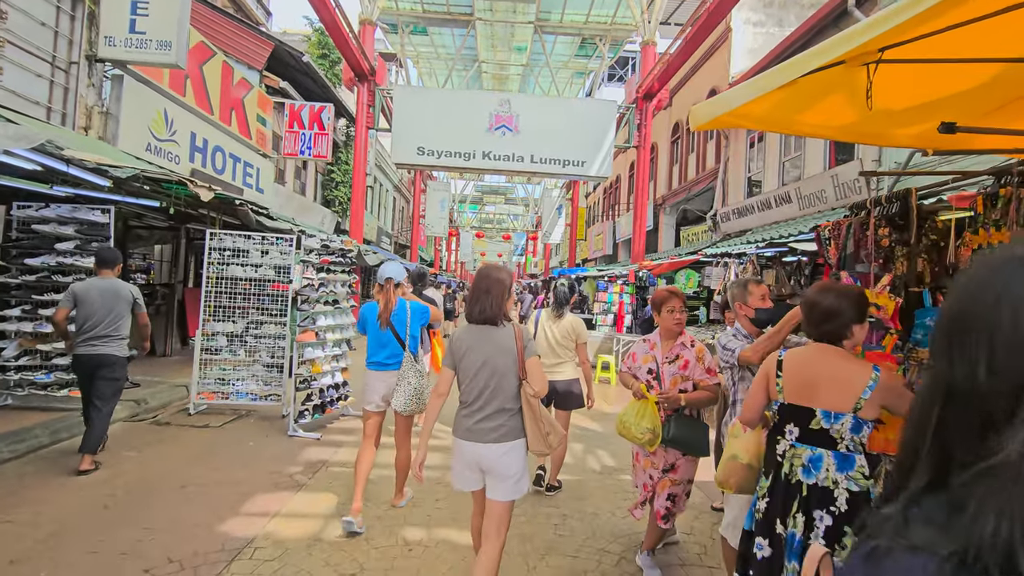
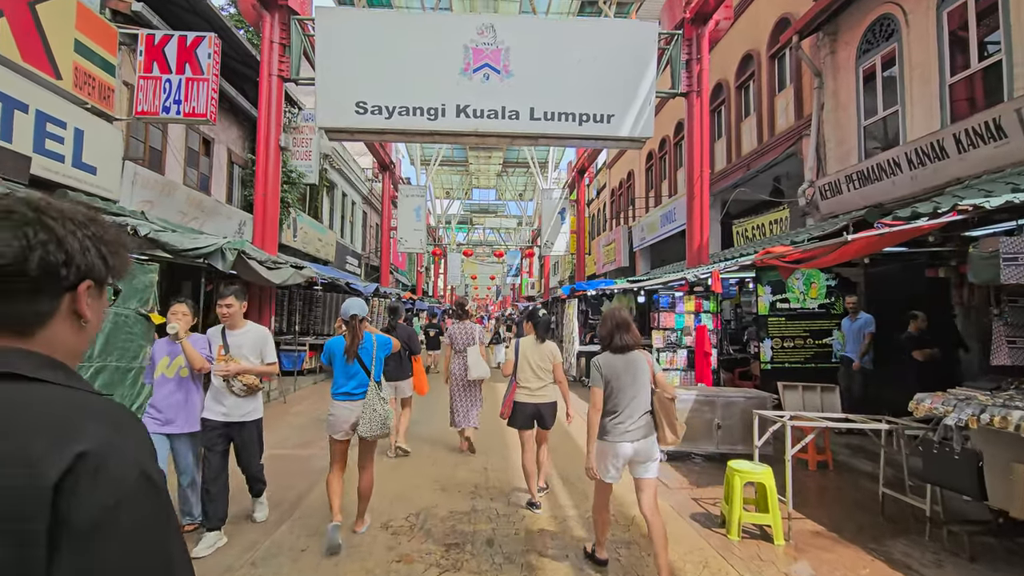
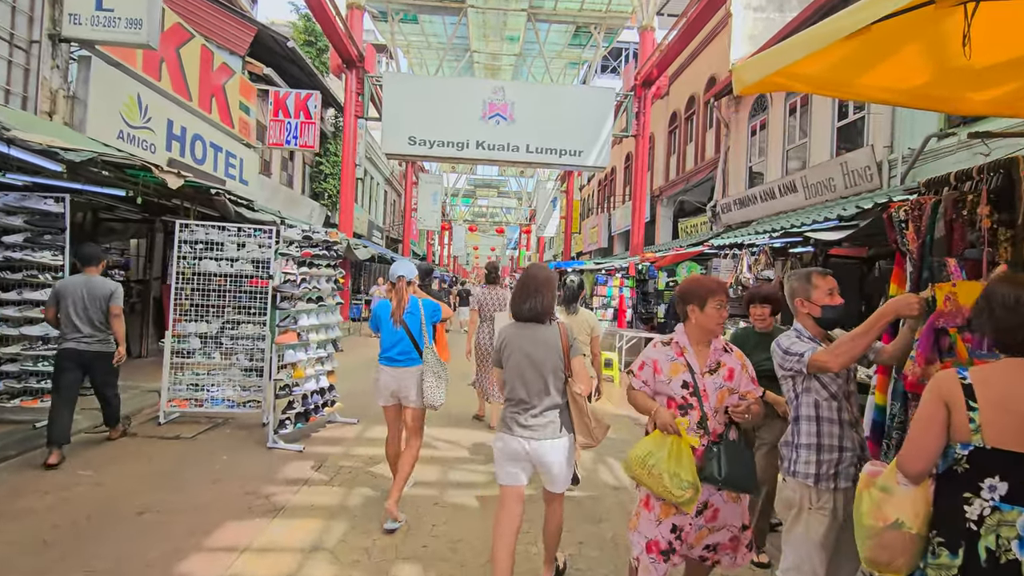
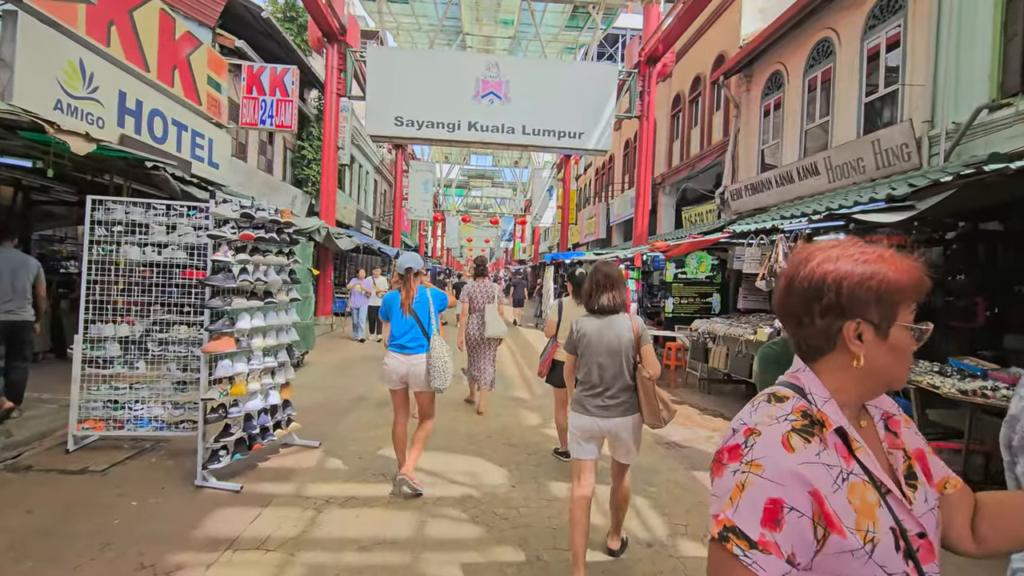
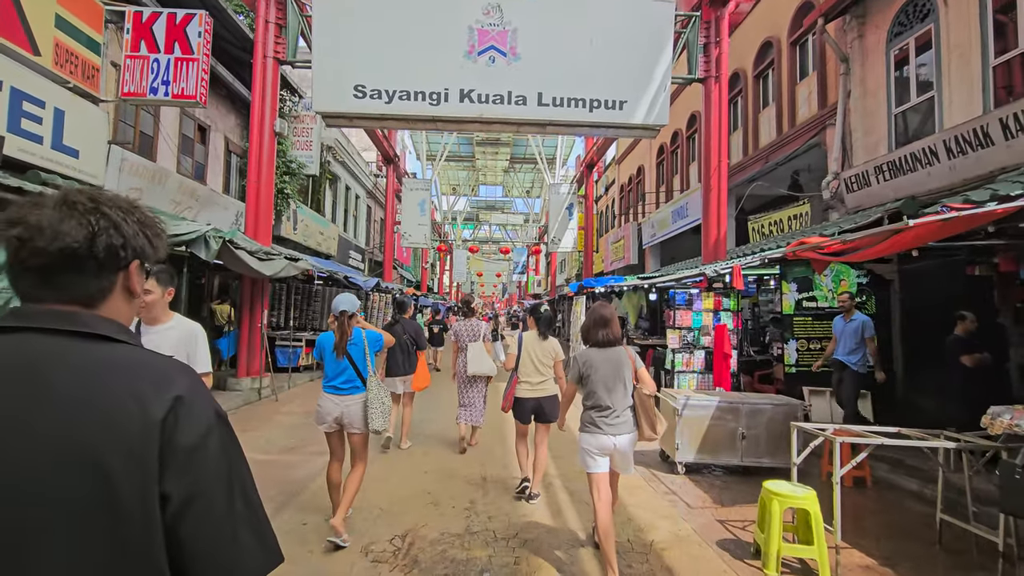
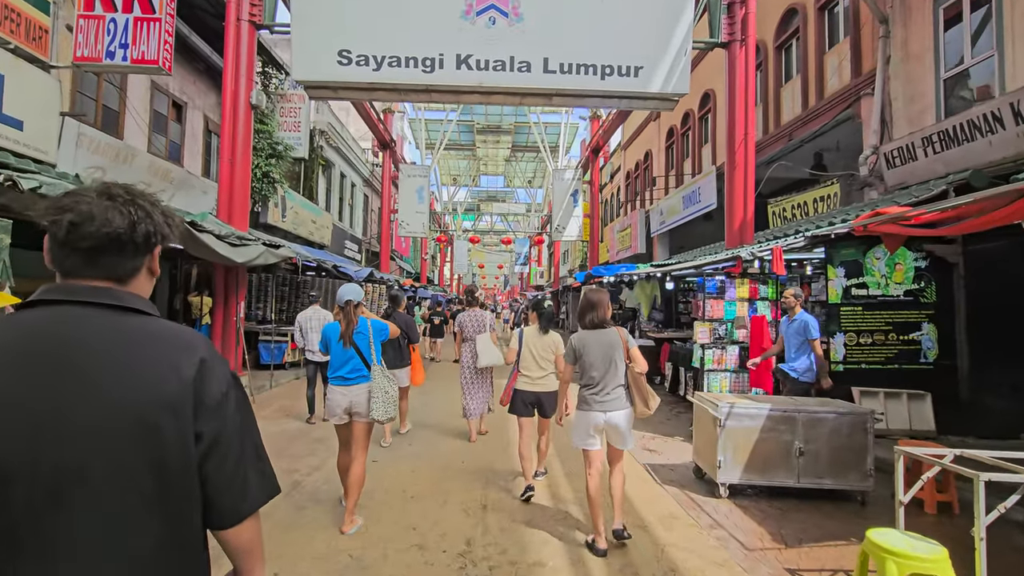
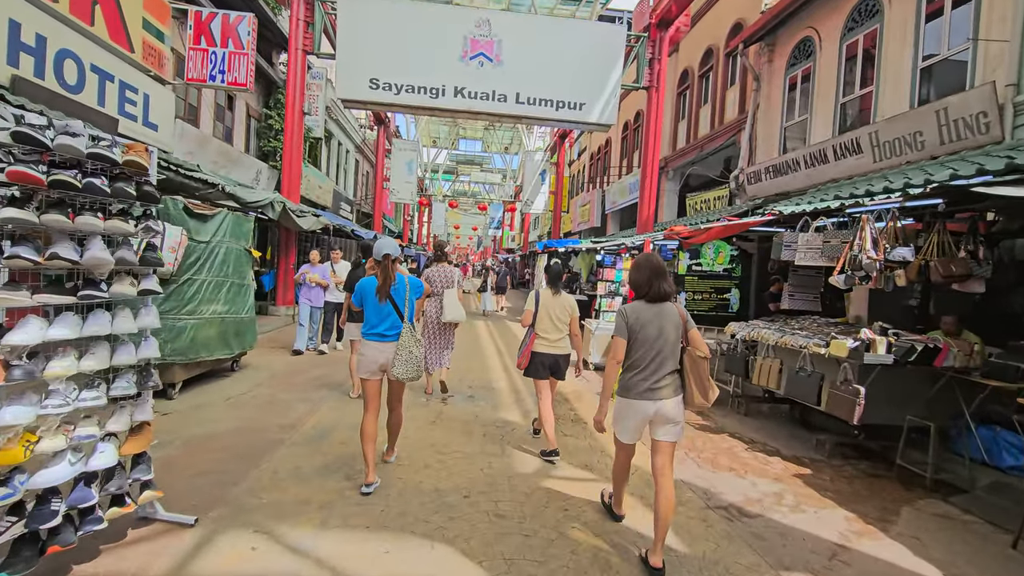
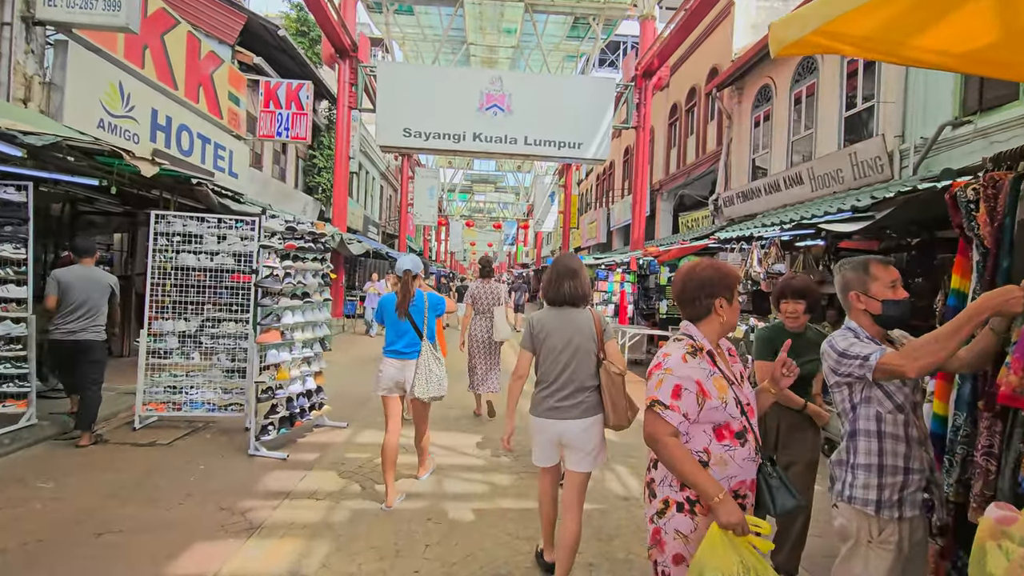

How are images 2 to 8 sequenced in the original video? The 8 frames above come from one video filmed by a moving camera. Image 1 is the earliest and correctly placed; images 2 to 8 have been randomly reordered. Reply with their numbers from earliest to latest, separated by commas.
3, 8, 4, 7, 2, 5, 6
